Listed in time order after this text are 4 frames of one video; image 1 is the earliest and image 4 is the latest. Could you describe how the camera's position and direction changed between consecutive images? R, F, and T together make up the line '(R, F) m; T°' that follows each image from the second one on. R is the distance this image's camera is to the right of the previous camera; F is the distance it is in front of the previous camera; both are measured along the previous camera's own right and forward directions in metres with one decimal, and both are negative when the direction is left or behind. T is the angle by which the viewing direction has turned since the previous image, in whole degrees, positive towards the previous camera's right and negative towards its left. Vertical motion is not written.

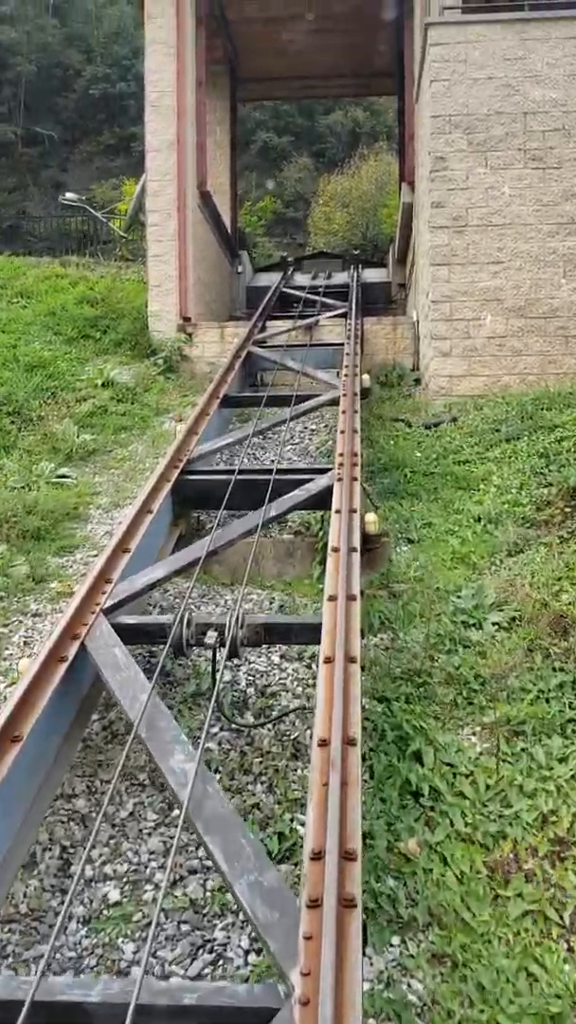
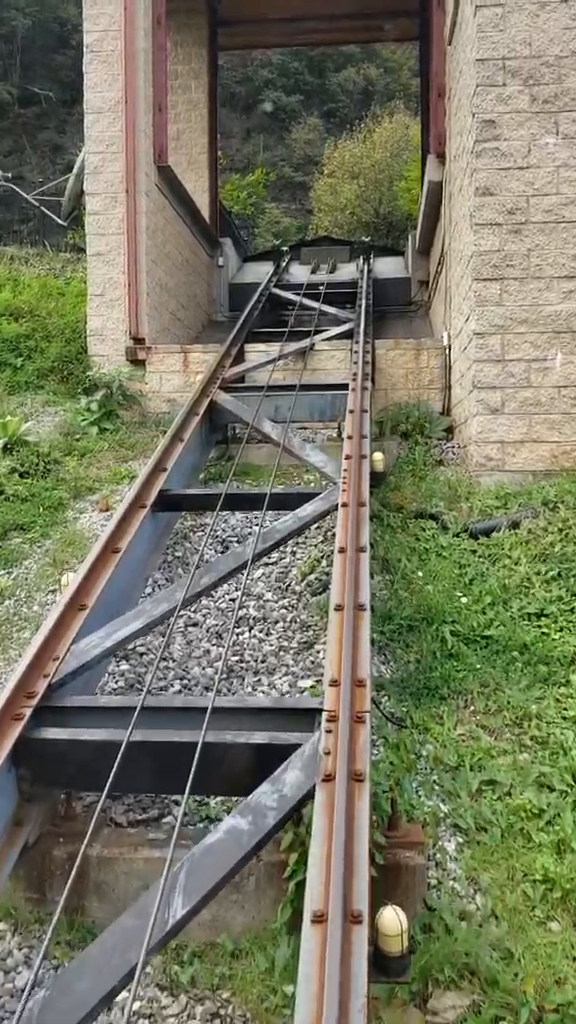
(+0.2, +2.2) m; -1°
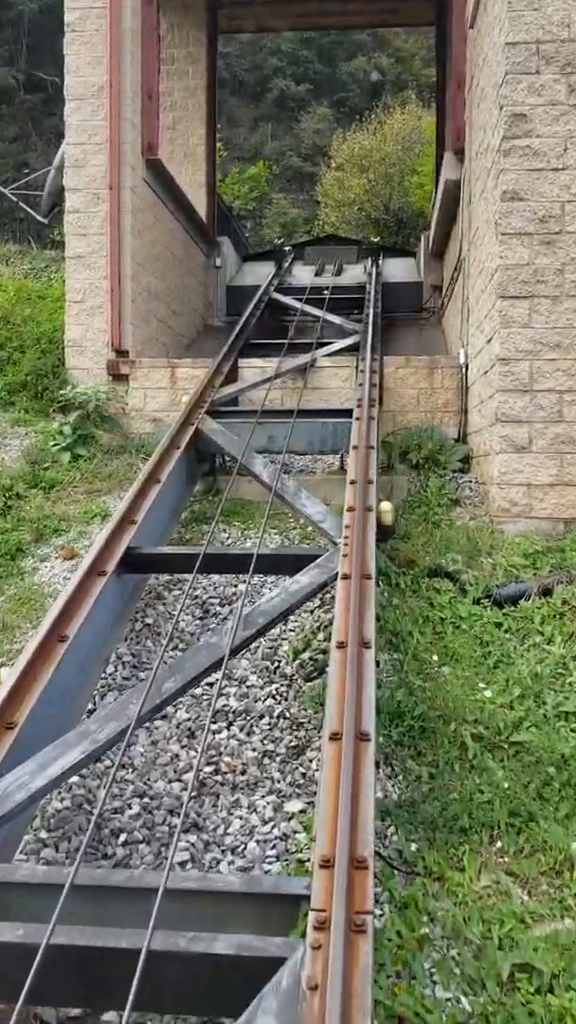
(0.0, +0.6) m; 0°
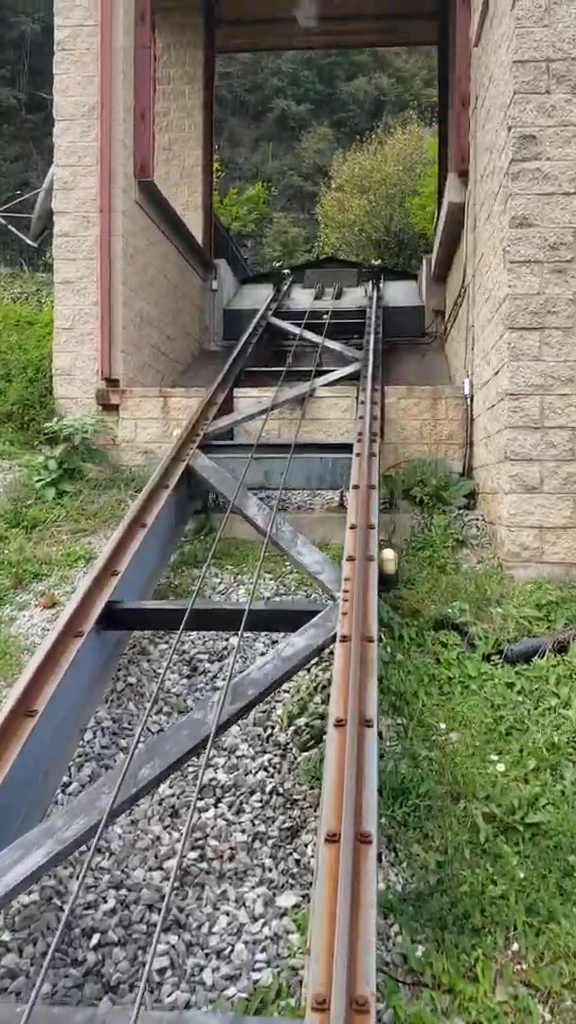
(0.0, +0.3) m; 0°
